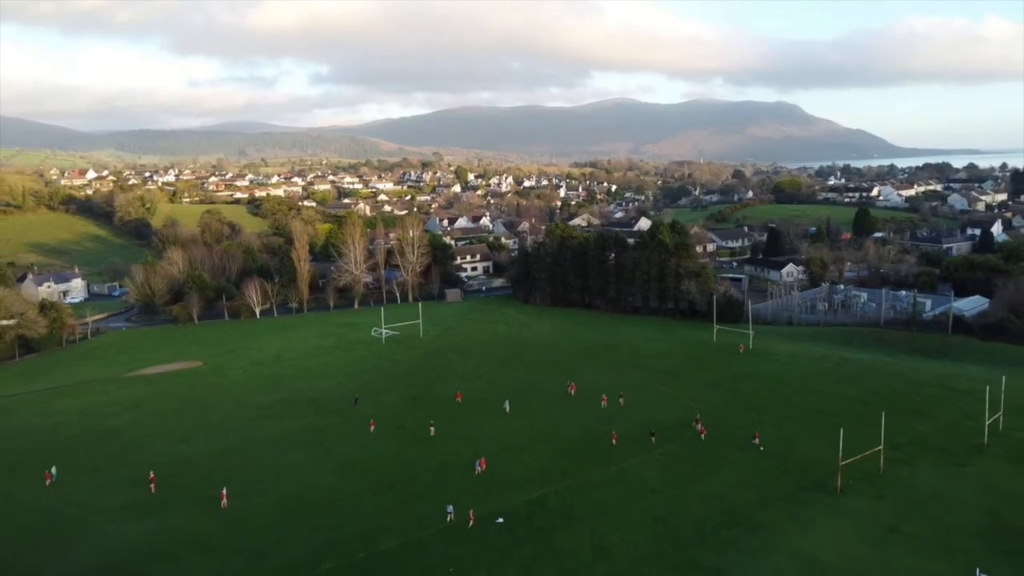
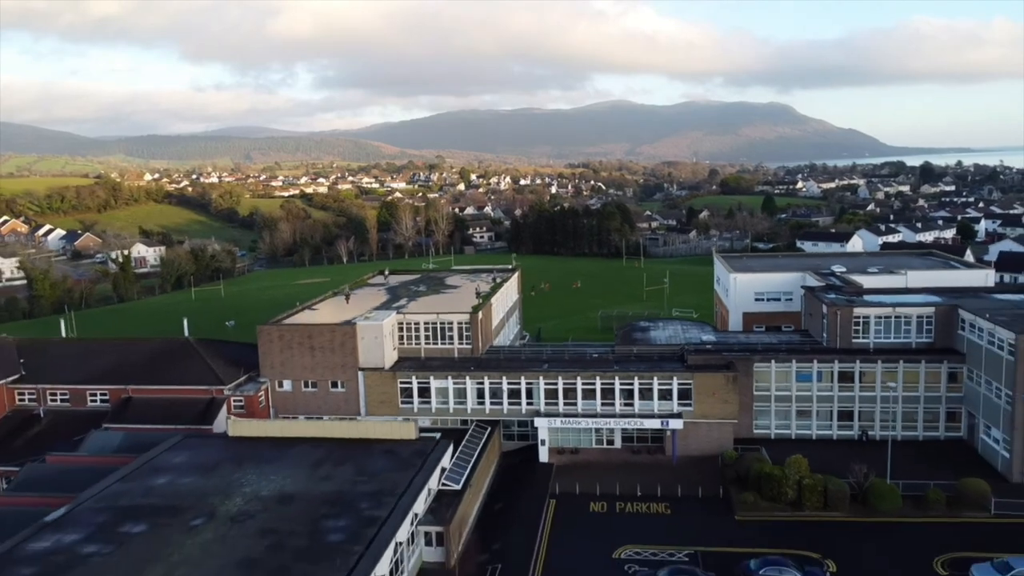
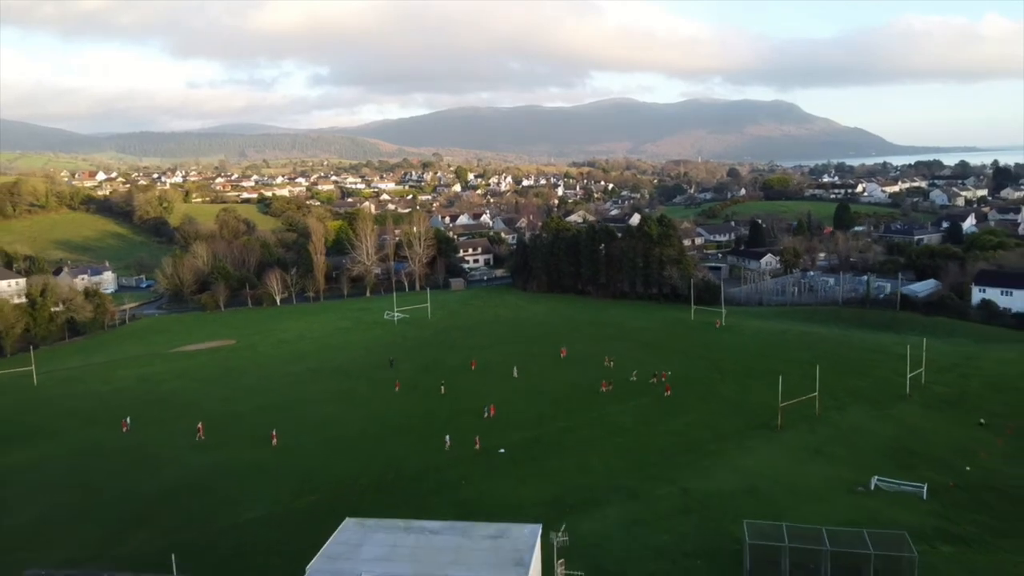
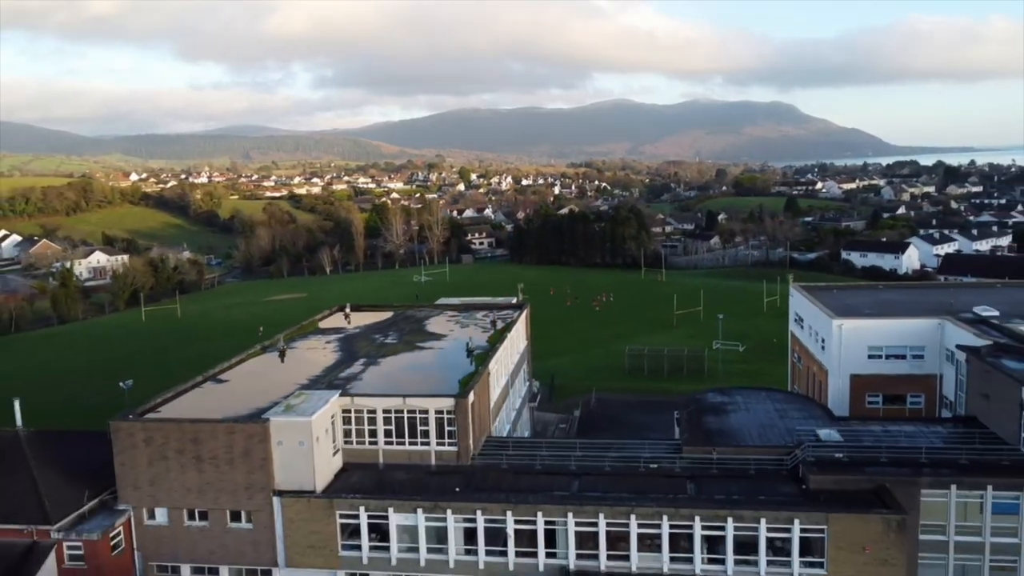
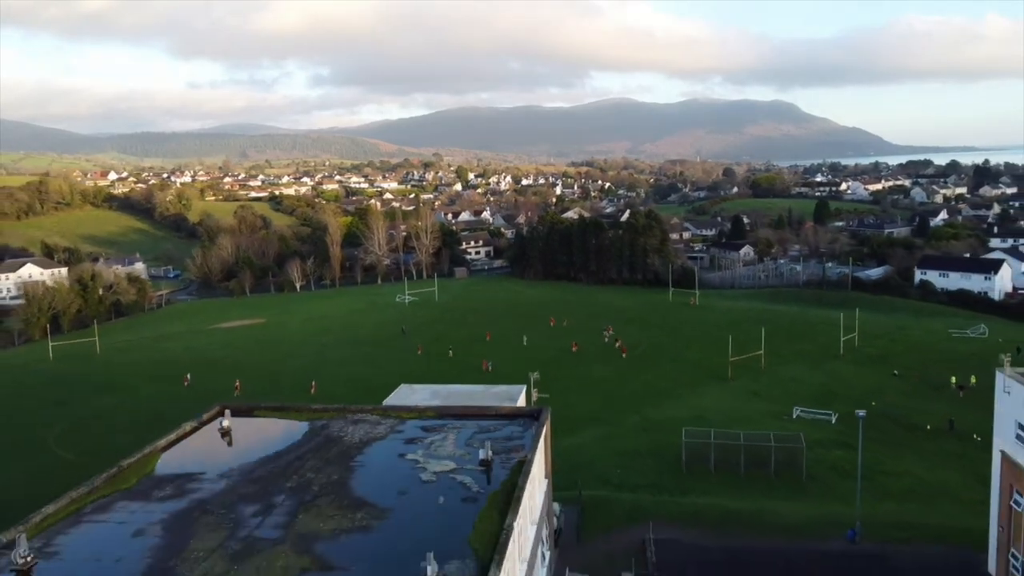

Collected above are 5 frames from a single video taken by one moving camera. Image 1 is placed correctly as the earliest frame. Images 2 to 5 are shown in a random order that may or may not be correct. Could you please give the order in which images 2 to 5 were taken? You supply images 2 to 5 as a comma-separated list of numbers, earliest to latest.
3, 5, 4, 2
